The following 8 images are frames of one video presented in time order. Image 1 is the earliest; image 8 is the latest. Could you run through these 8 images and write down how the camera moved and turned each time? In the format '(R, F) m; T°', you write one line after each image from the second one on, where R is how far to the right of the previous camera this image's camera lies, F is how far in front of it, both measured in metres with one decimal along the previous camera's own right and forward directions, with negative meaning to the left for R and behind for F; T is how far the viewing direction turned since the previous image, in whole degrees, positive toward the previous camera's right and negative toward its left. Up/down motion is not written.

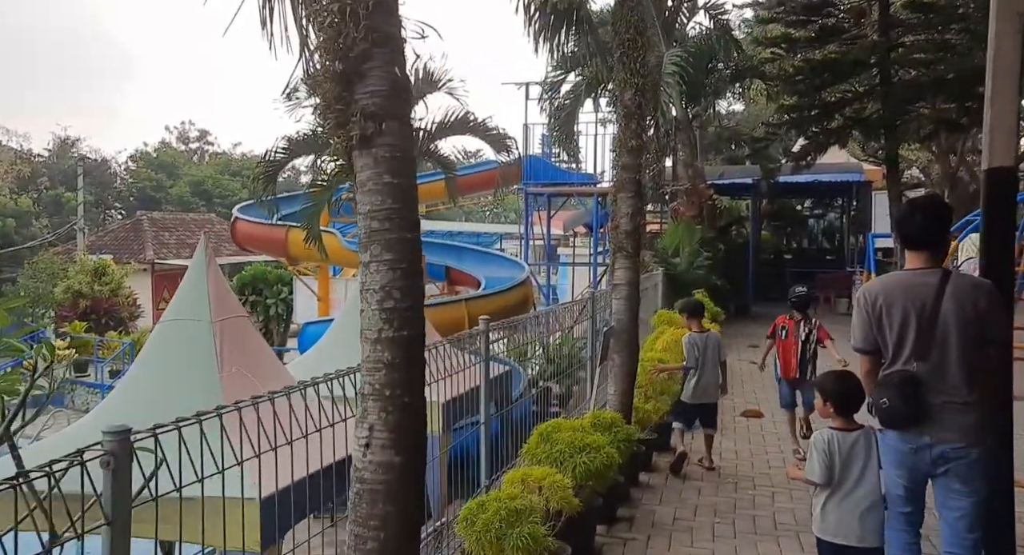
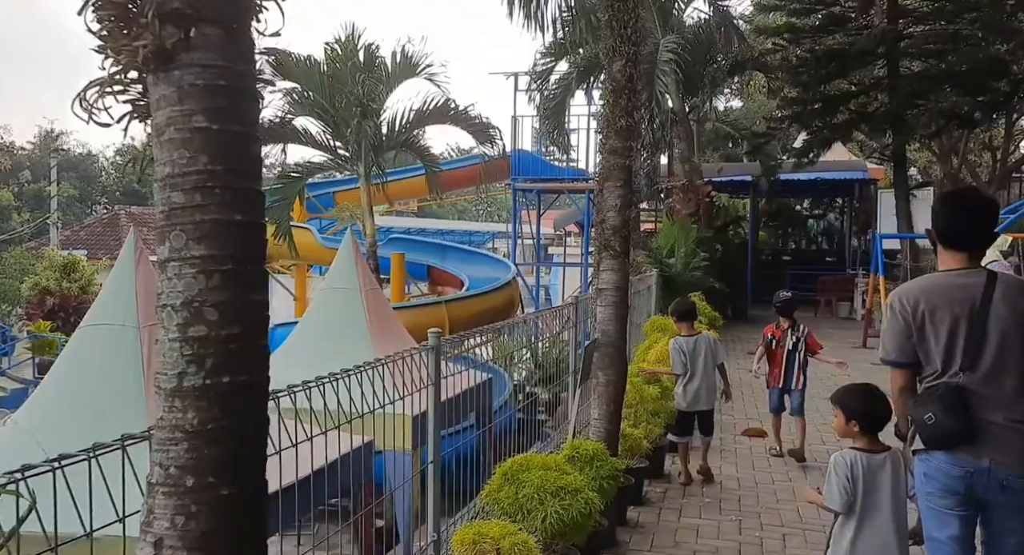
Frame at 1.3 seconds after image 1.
(+0.1, +0.8) m; 0°
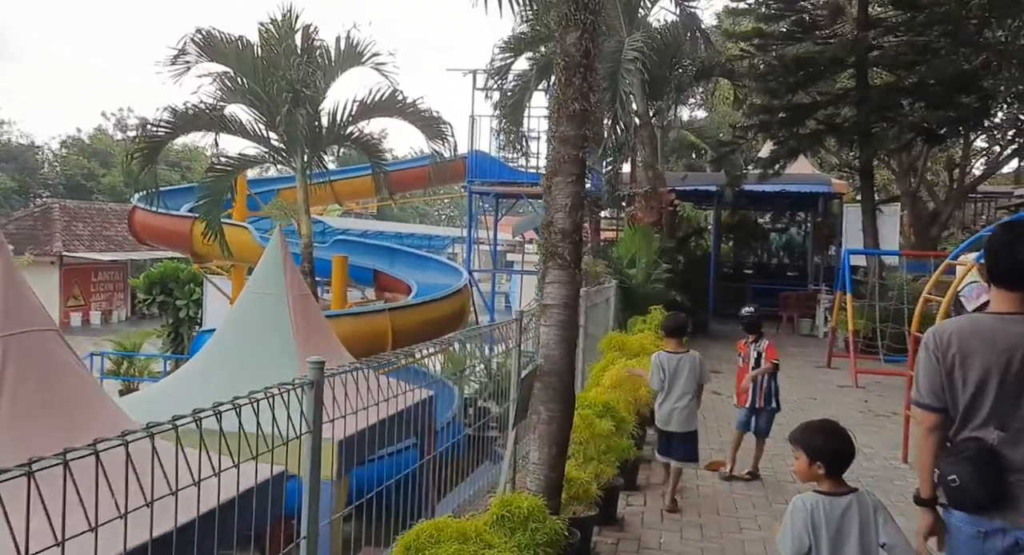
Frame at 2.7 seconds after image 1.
(+0.1, +0.8) m; +3°
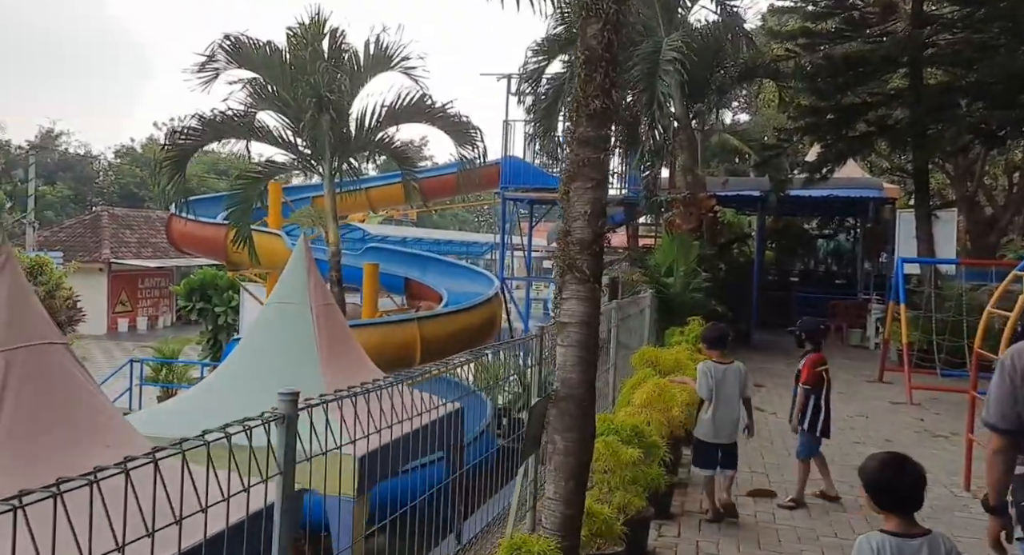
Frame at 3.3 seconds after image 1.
(+0.1, +0.3) m; -3°
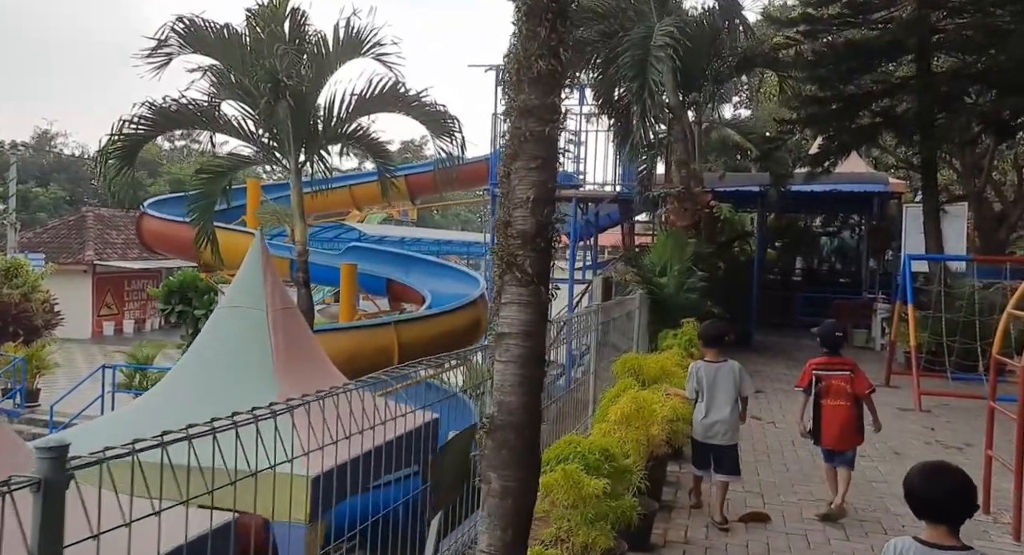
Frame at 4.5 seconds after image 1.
(+0.2, +0.6) m; 0°
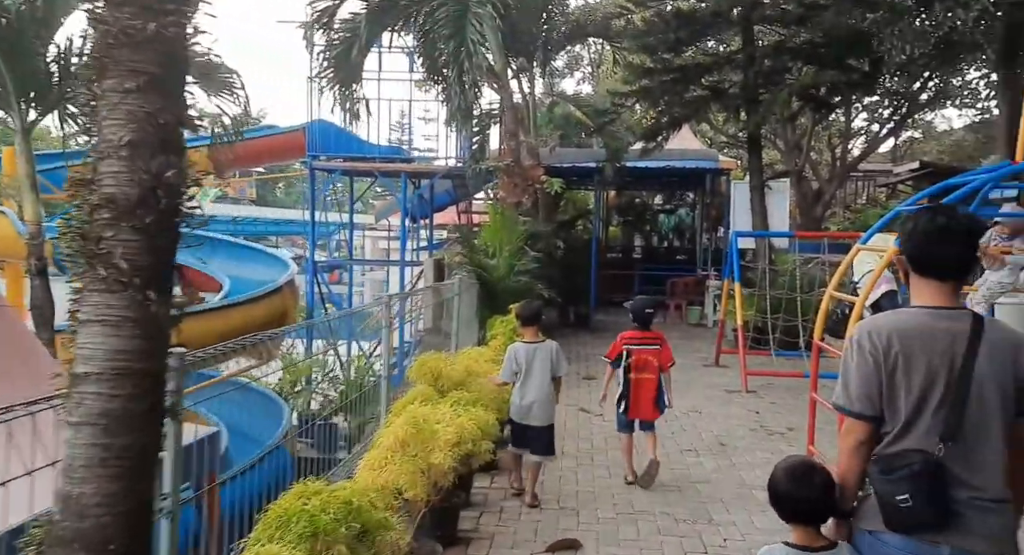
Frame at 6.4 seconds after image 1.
(+0.5, +1.0) m; +9°
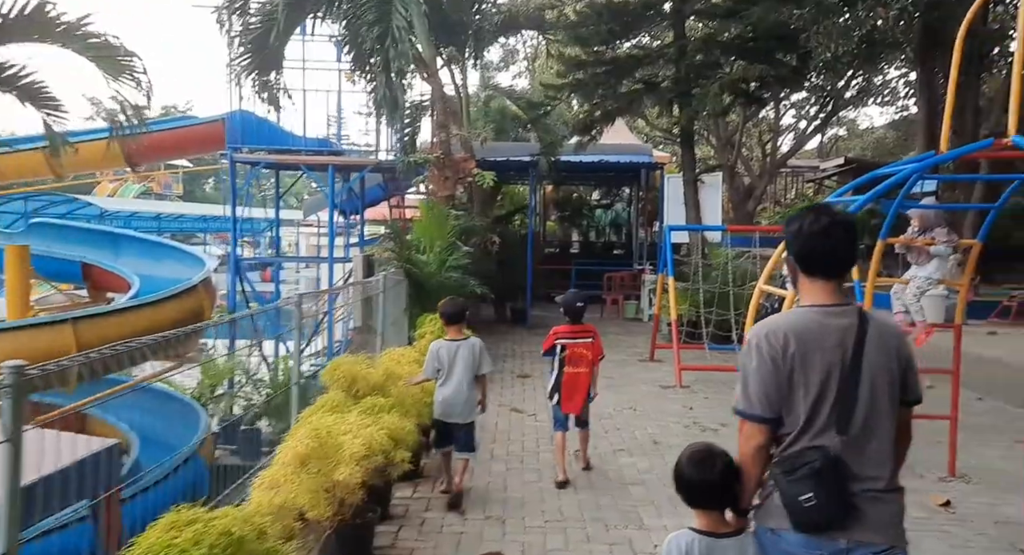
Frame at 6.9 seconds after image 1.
(+0.1, +0.3) m; +4°
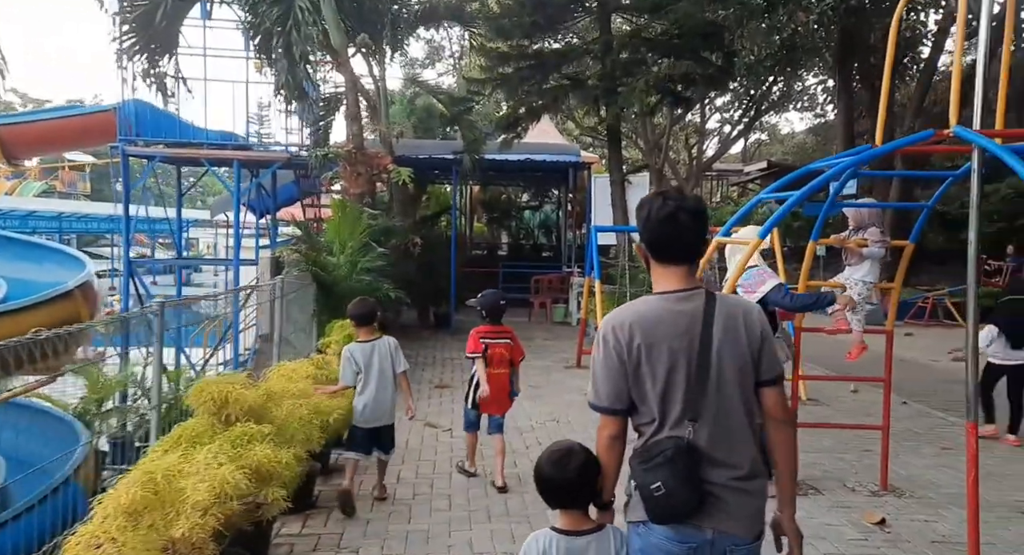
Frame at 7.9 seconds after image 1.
(+0.2, +0.6) m; +5°
